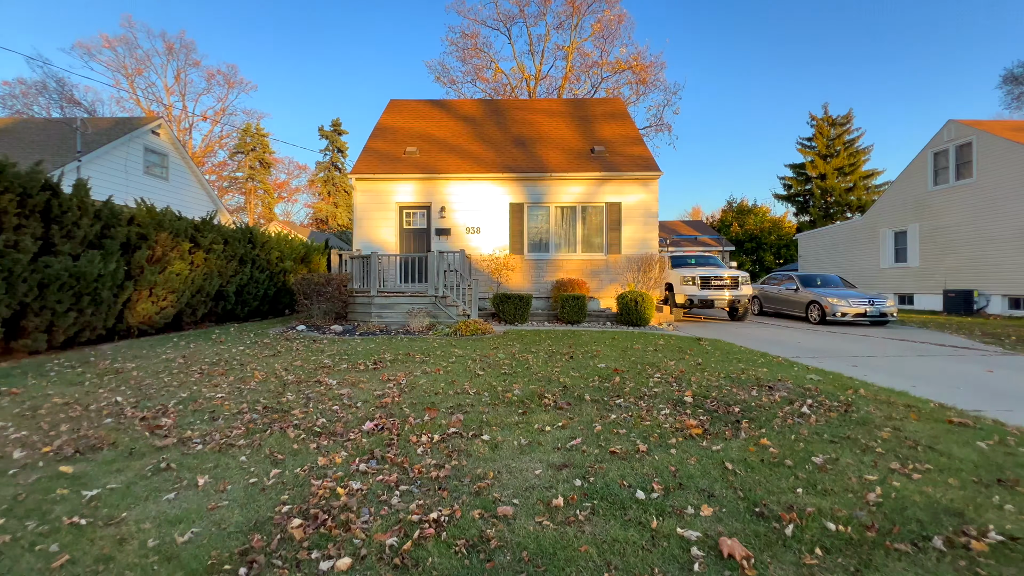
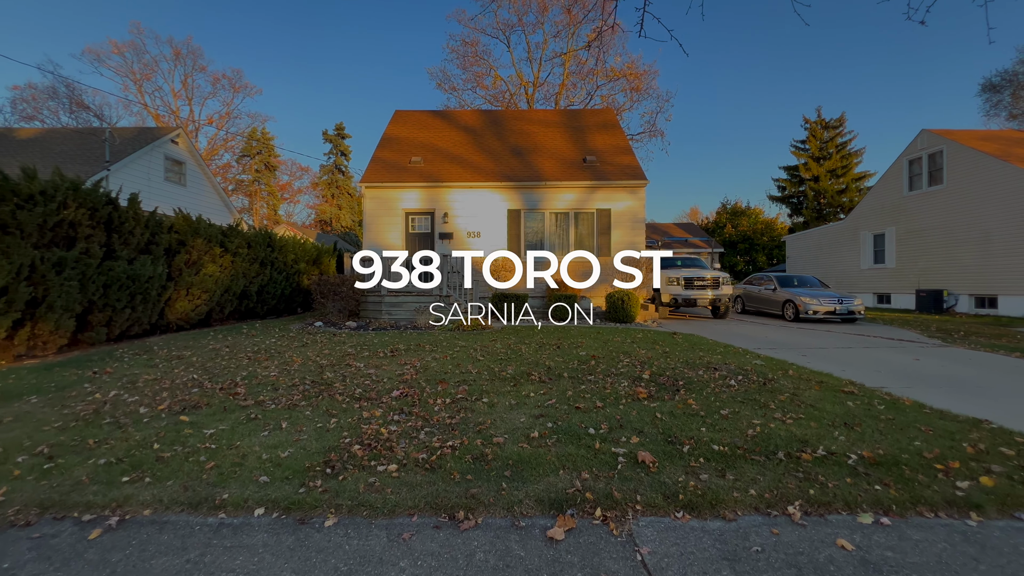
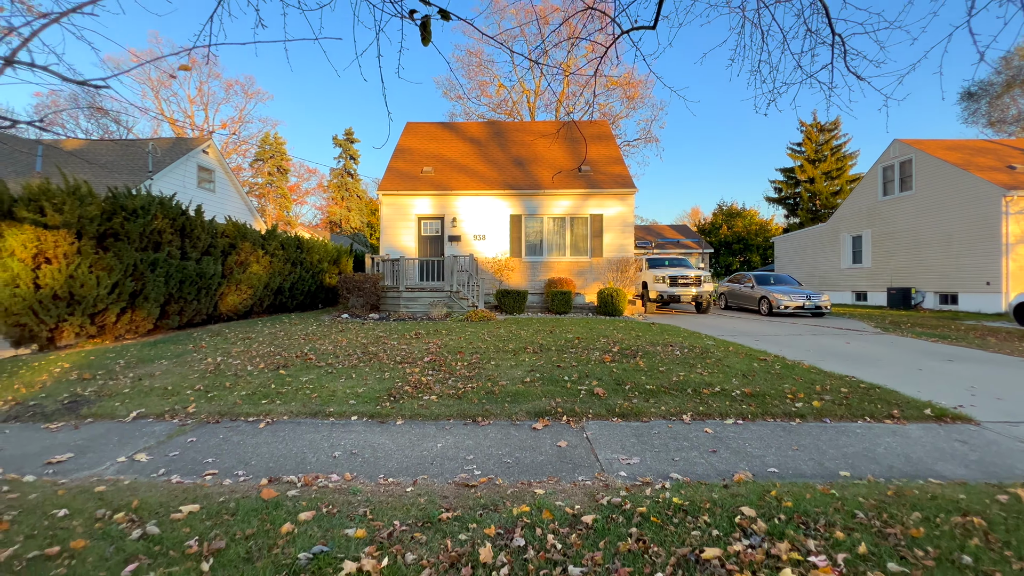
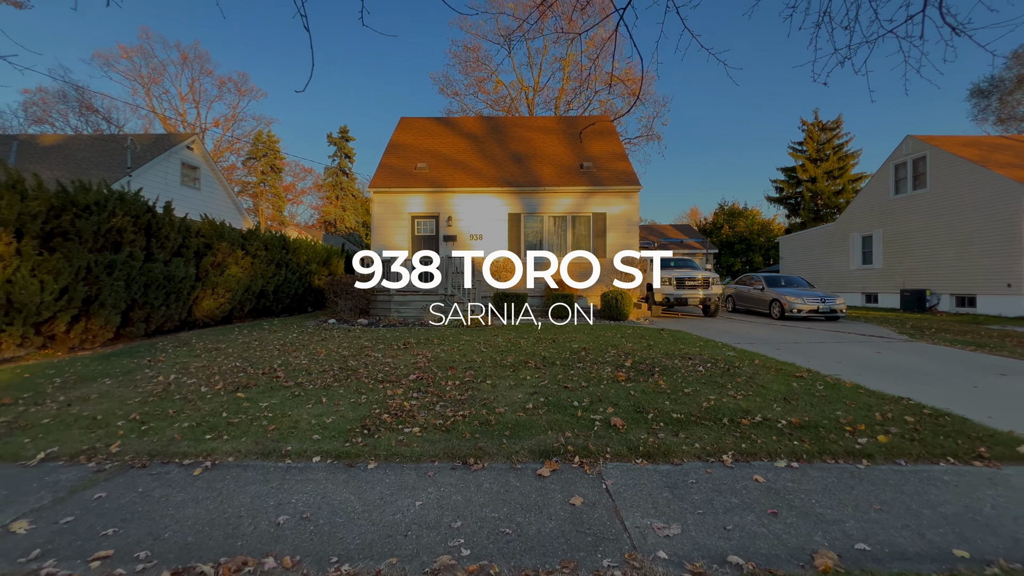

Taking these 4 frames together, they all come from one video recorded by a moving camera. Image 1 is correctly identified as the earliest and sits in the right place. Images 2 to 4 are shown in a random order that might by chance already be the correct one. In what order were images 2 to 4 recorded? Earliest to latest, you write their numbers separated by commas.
2, 4, 3
